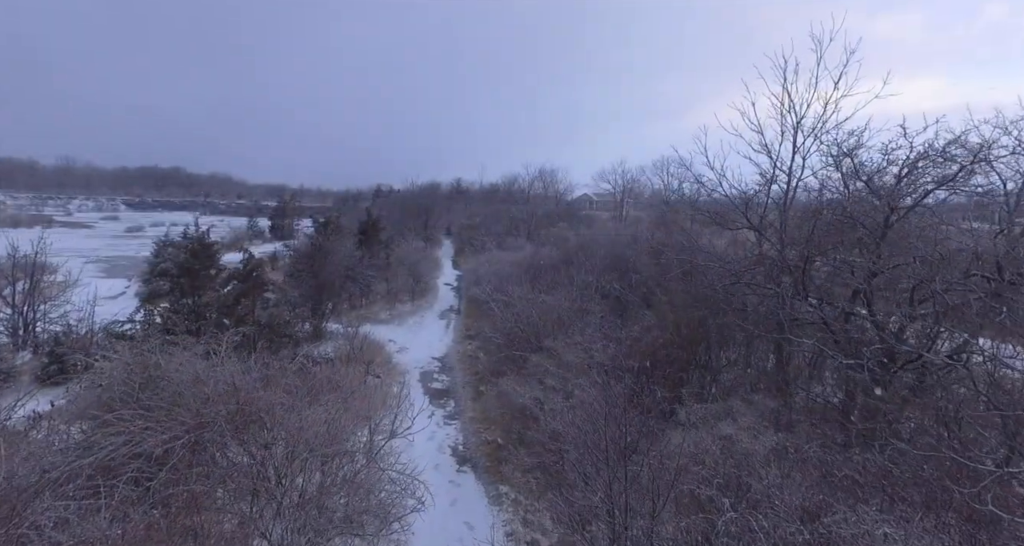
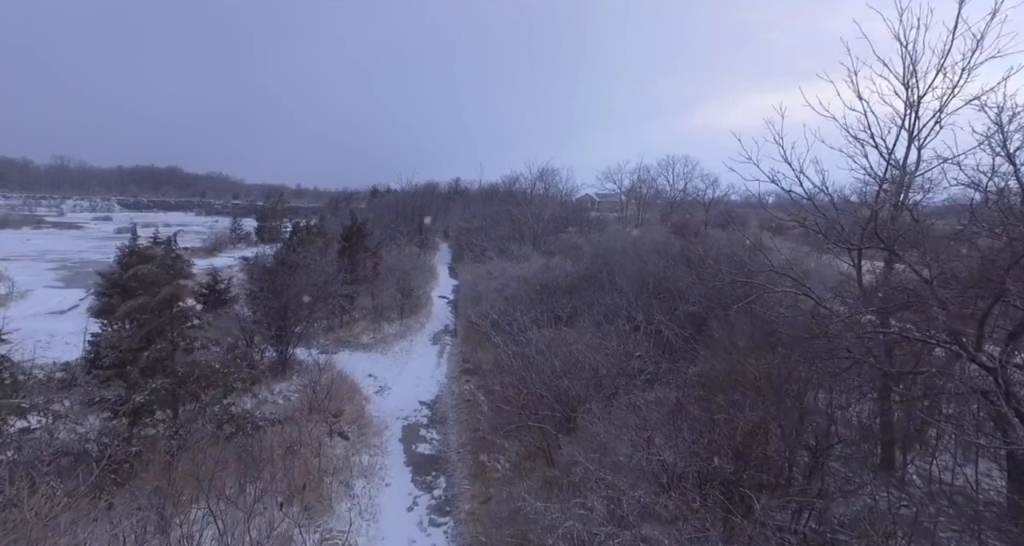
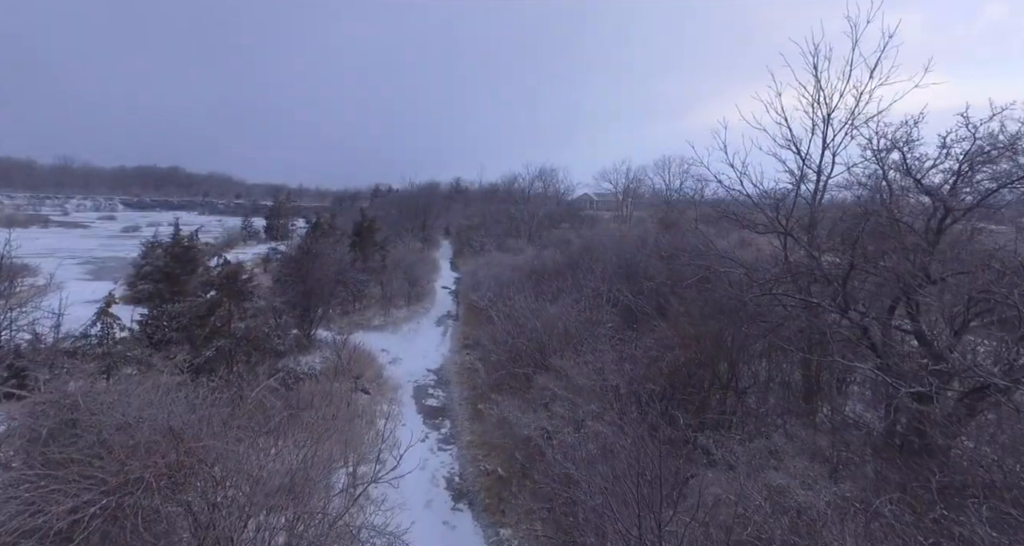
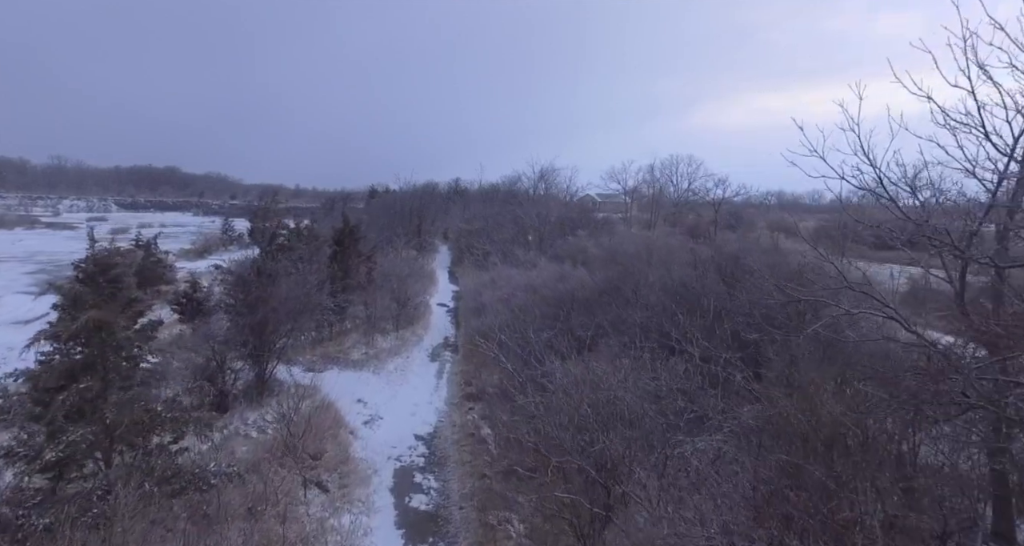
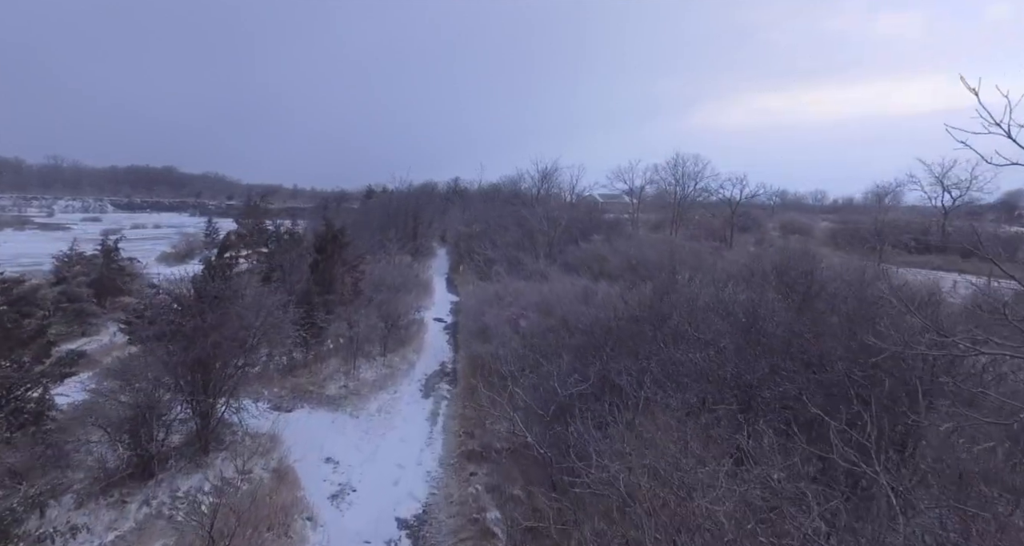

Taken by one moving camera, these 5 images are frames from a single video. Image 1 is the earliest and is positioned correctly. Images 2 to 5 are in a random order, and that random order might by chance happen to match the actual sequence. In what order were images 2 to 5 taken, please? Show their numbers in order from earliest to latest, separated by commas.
3, 2, 4, 5
